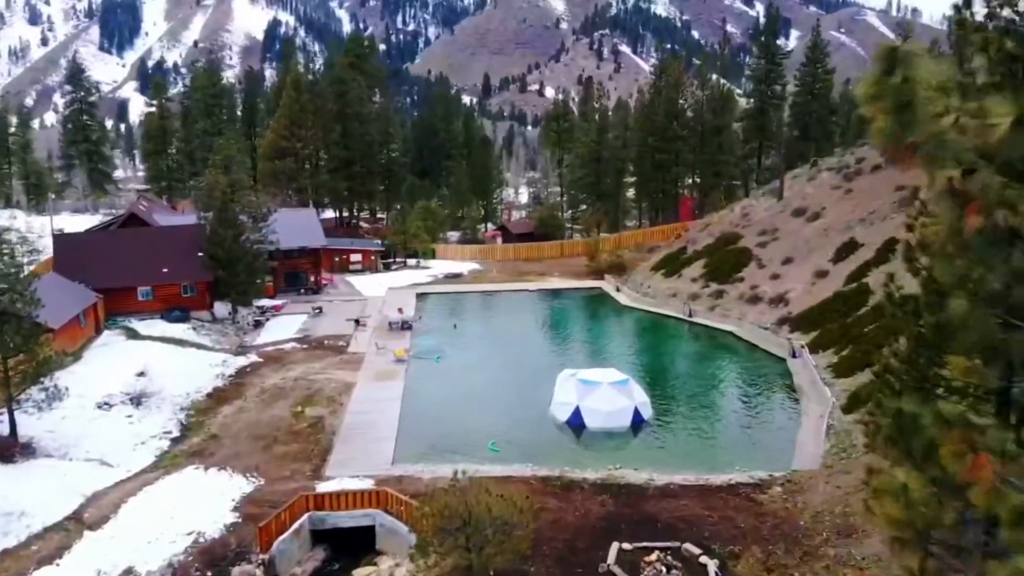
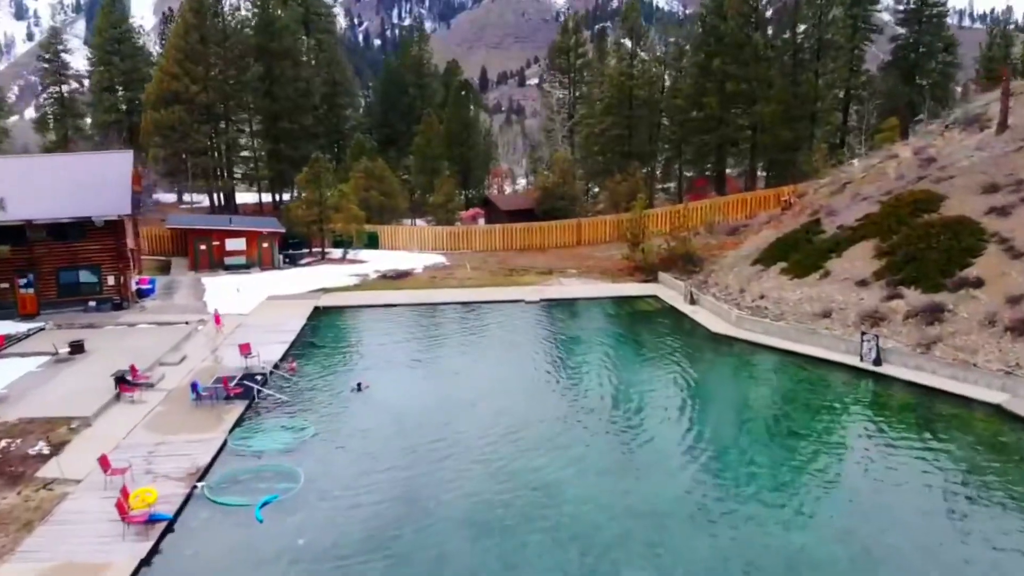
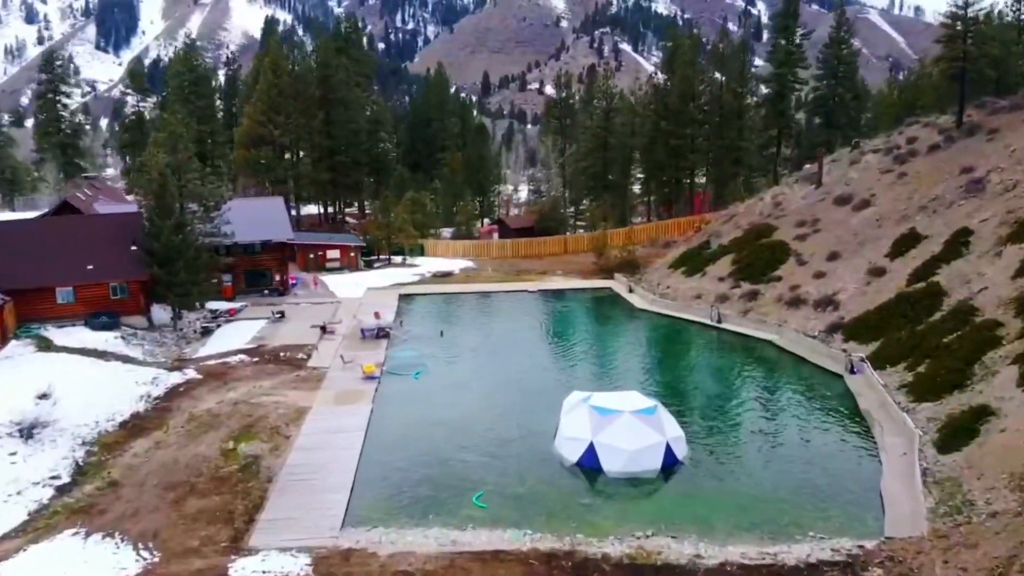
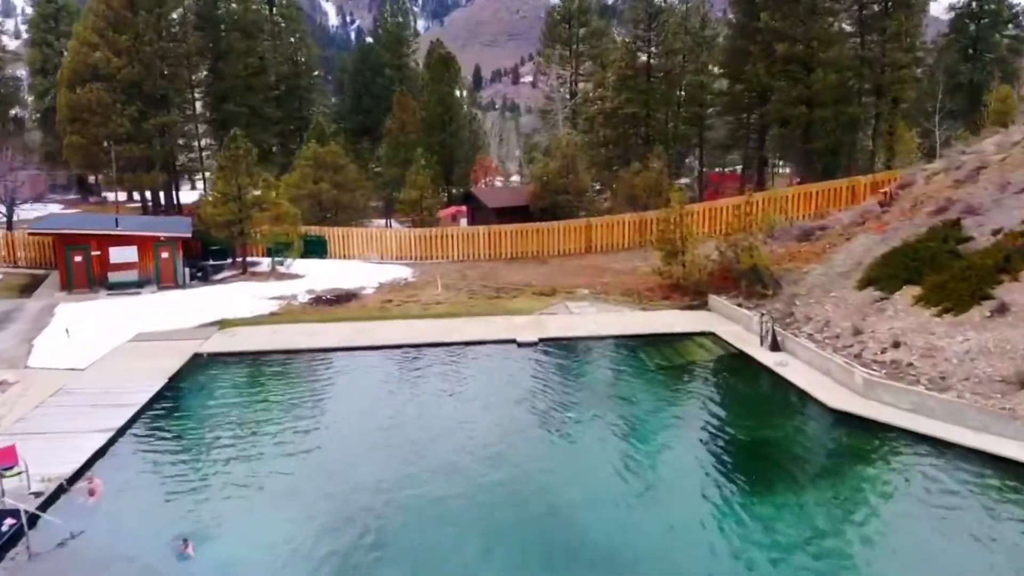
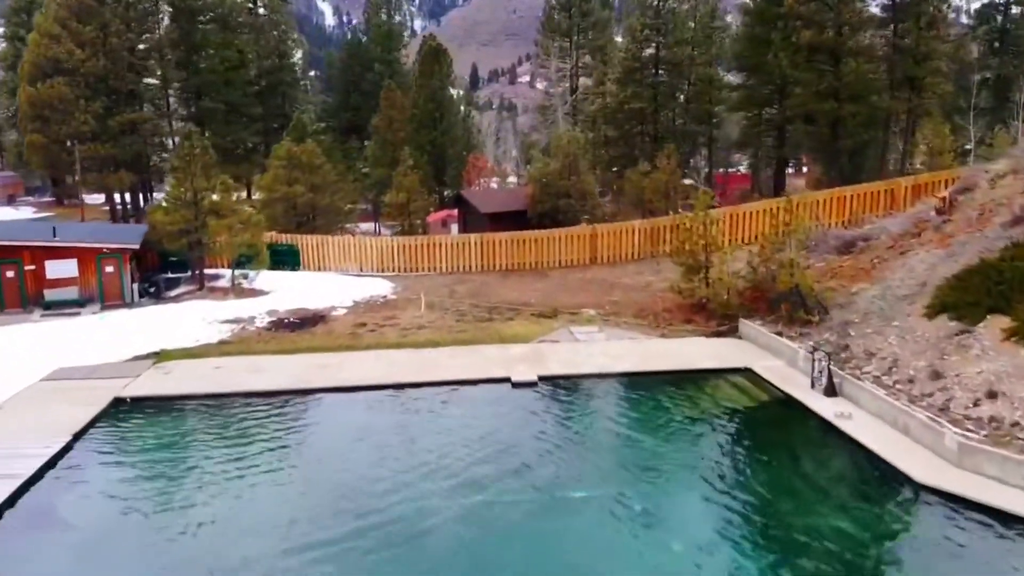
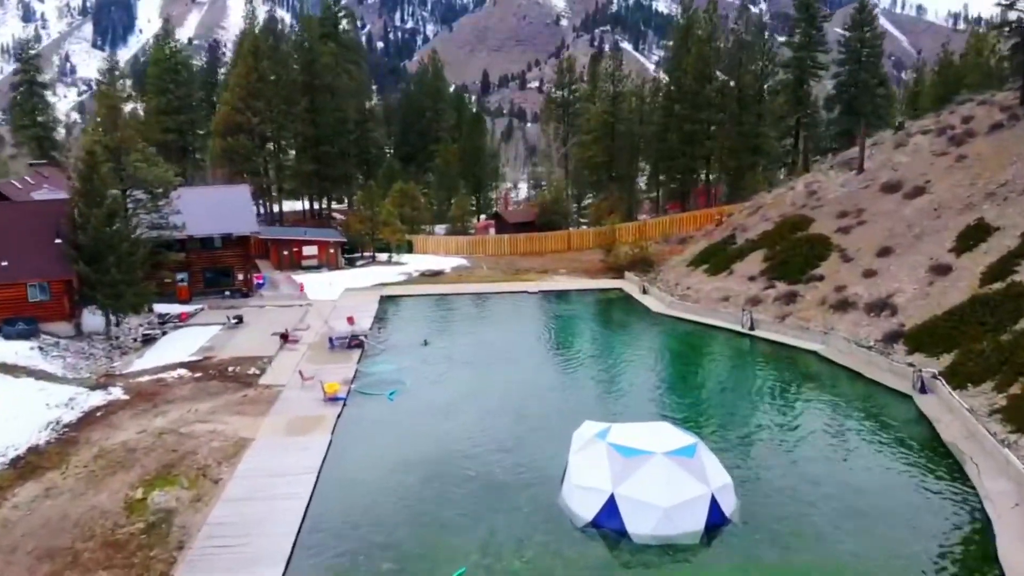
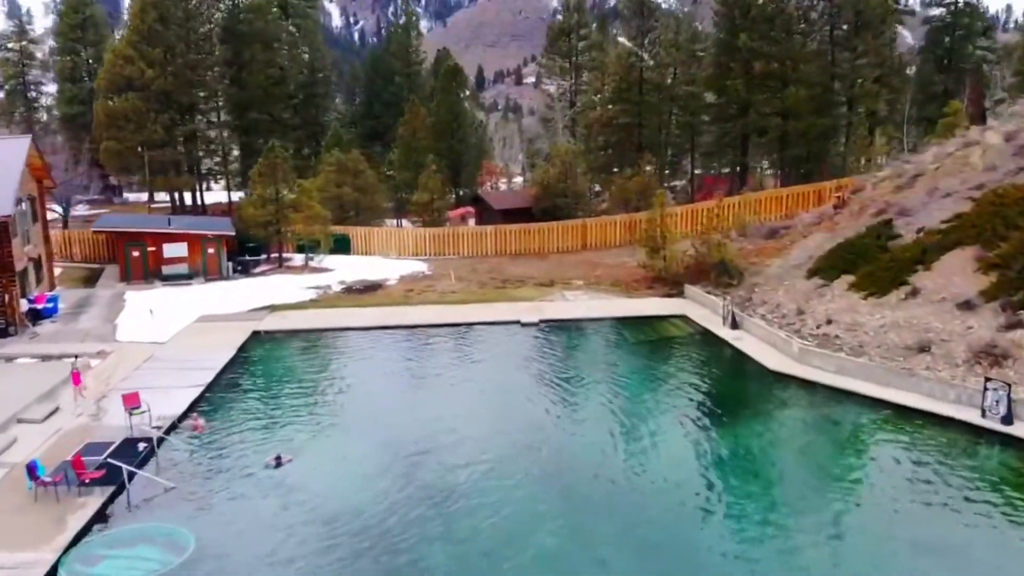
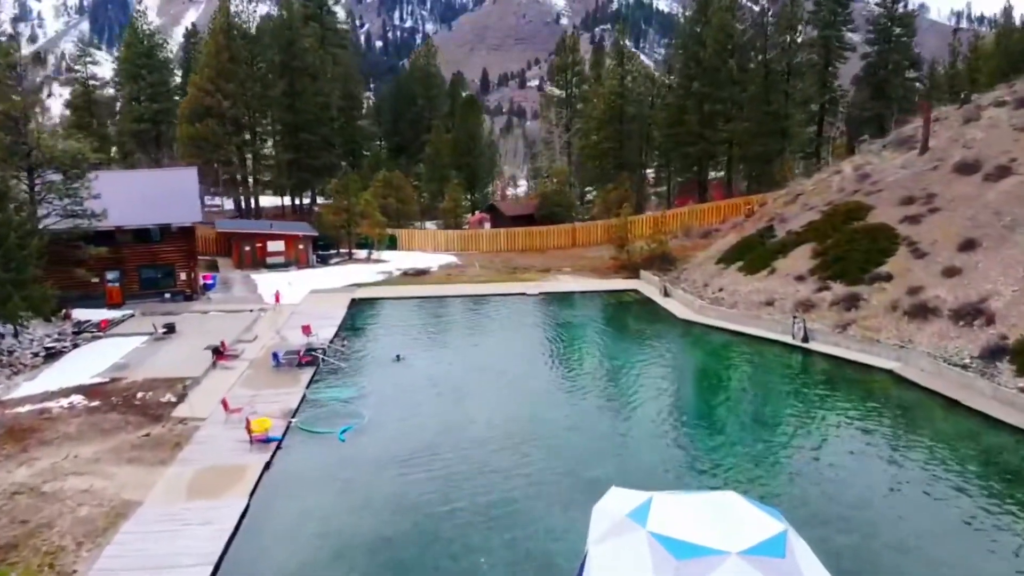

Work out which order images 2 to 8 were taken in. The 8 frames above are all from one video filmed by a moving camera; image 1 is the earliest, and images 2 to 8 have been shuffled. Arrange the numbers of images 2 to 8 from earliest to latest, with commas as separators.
3, 6, 8, 2, 7, 4, 5
